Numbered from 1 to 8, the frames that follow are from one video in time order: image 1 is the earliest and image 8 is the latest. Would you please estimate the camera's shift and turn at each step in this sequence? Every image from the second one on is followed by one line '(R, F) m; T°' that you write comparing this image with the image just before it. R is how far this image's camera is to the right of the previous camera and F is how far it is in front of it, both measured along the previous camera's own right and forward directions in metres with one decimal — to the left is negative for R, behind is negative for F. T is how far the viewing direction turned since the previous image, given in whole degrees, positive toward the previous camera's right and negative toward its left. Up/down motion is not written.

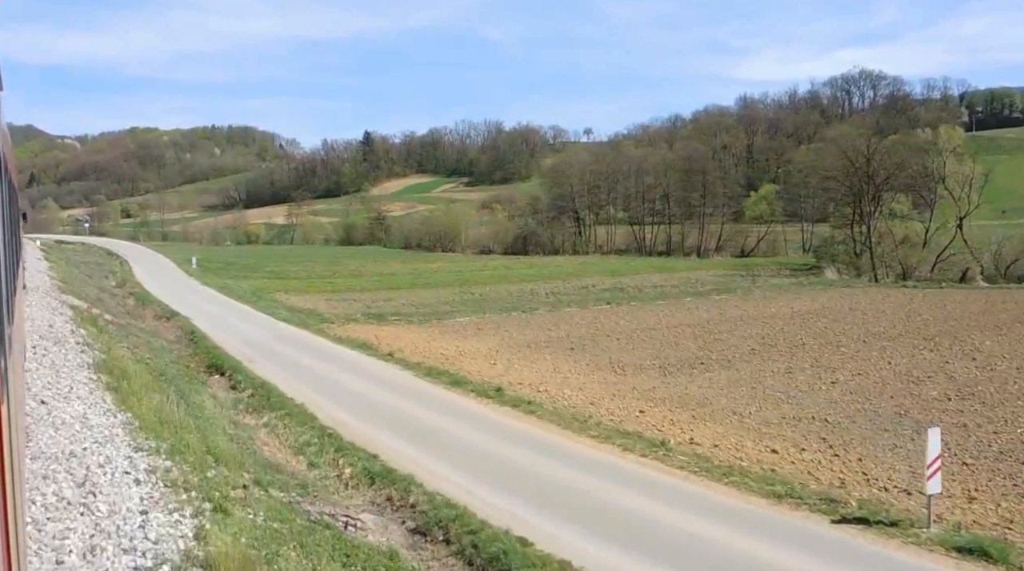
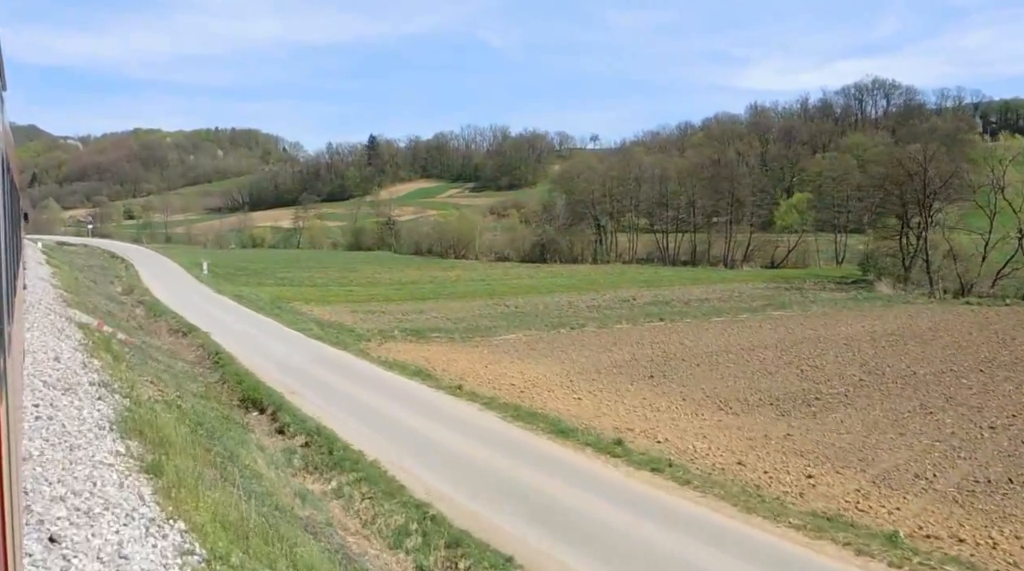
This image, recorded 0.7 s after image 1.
(-1.6, +4.4) m; 0°
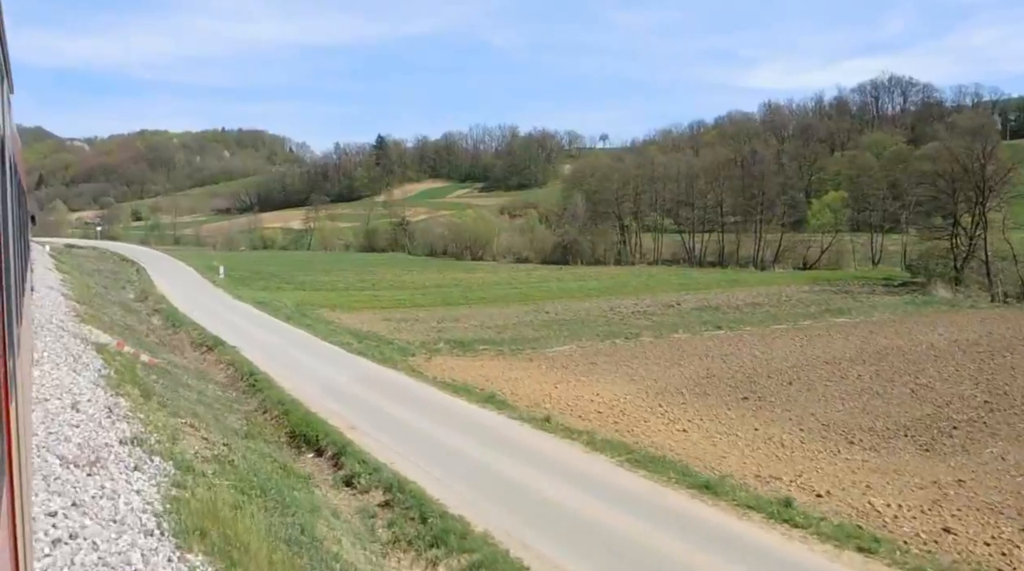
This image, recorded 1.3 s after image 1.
(-1.4, +3.6) m; 0°
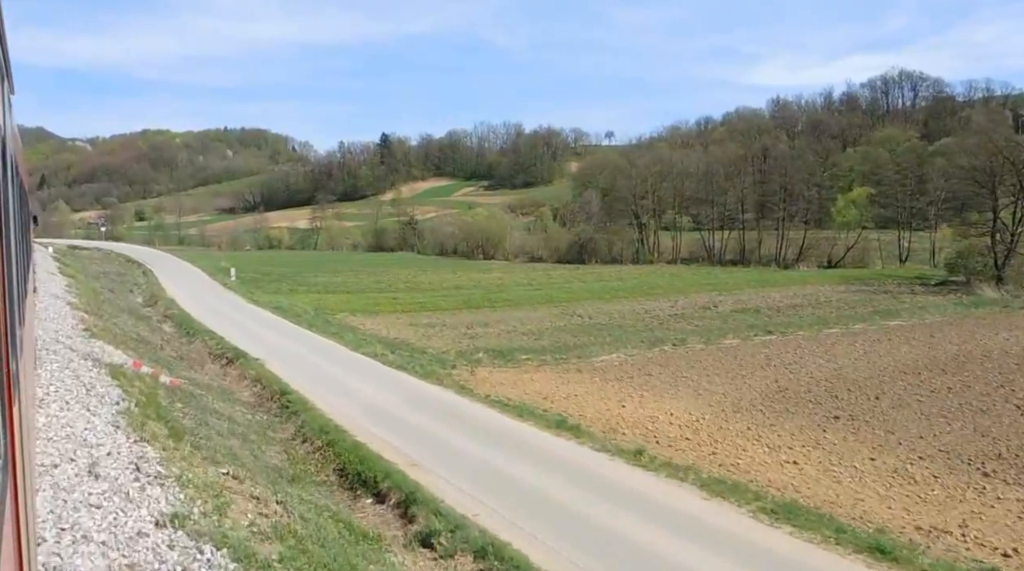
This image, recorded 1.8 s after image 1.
(-1.0, +2.8) m; 0°
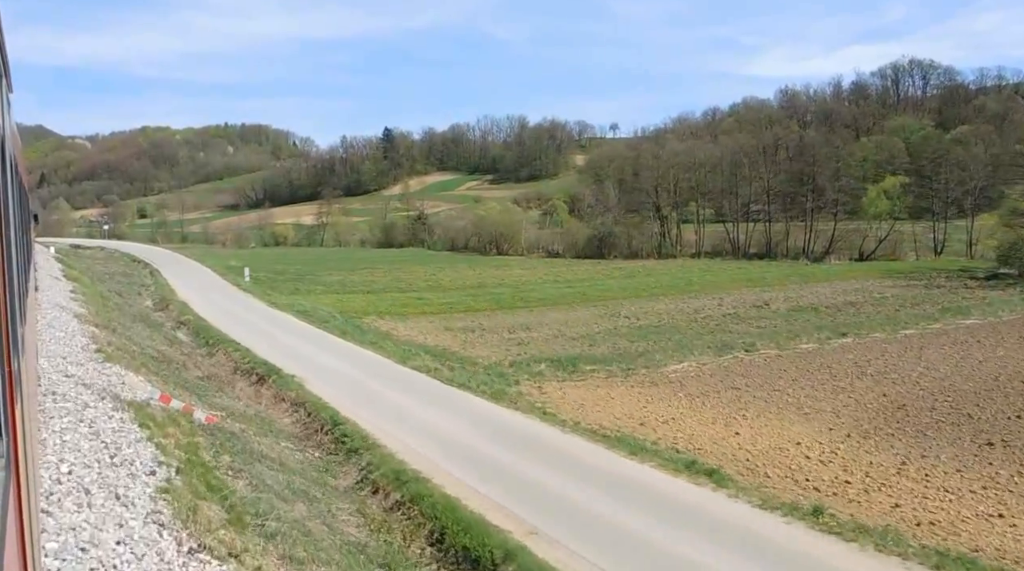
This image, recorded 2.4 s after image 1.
(-1.3, +3.7) m; 0°
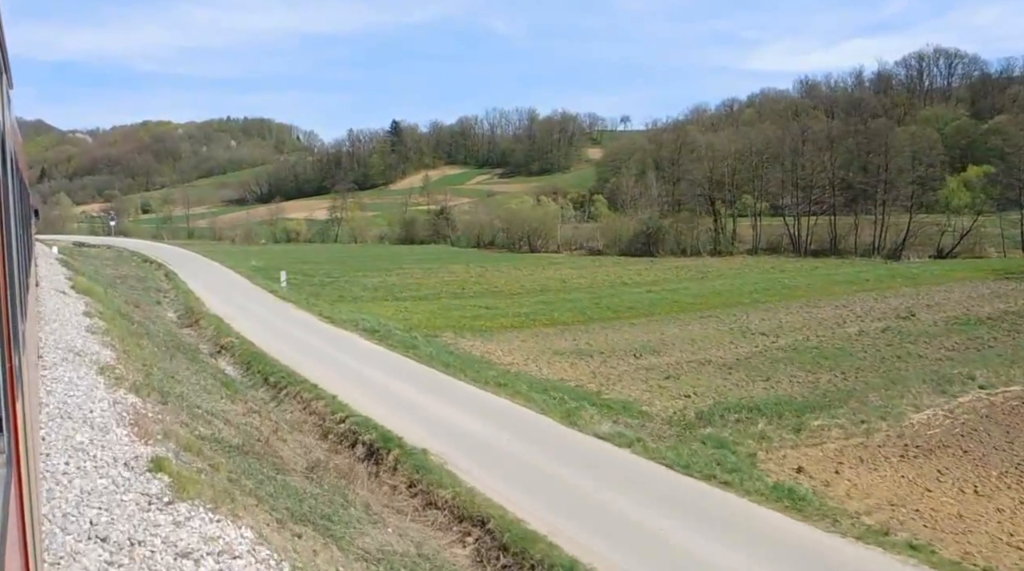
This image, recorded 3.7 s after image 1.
(-3.0, +8.2) m; 0°
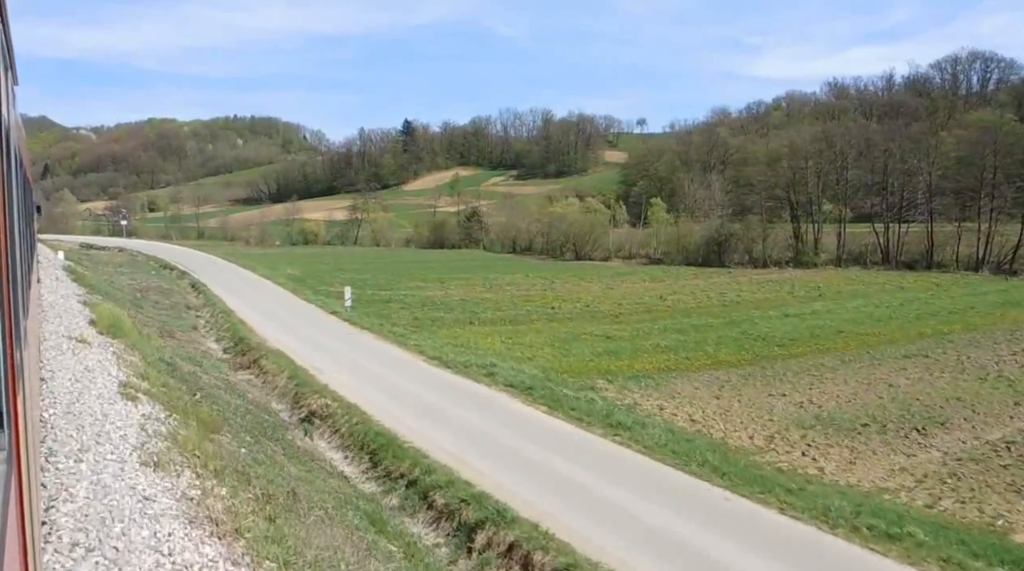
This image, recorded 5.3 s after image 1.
(-3.6, +9.9) m; 0°
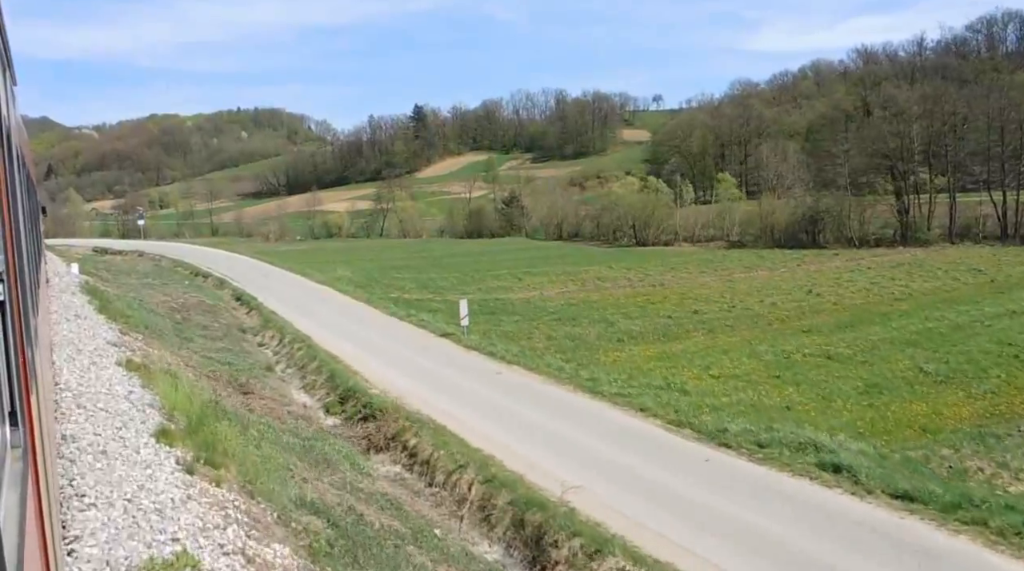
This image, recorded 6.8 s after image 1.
(-3.6, +9.9) m; 0°
